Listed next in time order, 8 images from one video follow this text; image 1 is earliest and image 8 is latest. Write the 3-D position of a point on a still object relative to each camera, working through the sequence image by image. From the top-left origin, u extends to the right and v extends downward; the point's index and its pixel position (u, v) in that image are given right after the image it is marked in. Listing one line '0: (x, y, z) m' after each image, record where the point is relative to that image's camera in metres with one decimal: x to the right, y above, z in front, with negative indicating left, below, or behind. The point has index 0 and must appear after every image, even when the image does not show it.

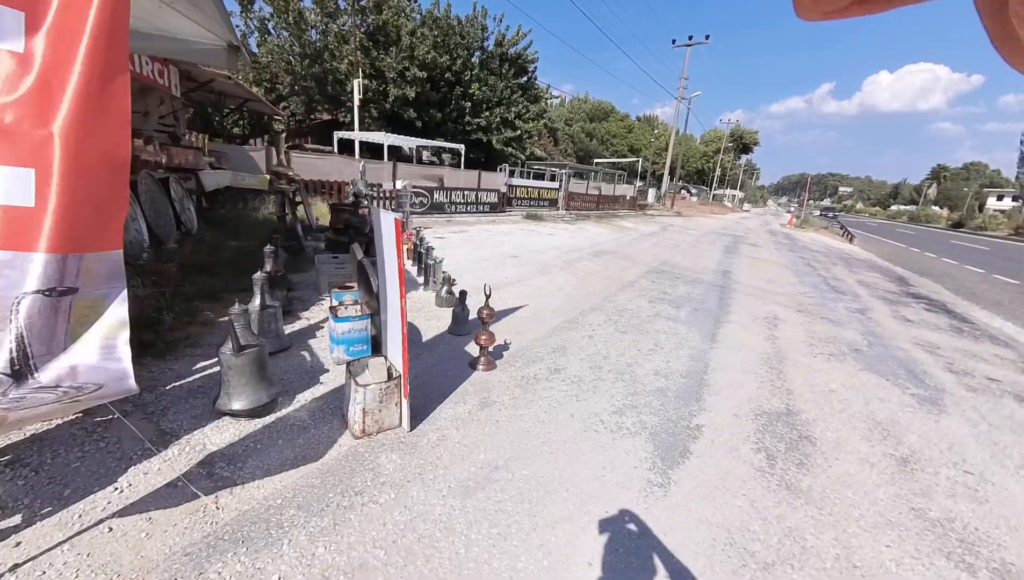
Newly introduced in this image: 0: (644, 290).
0: (+1.9, 0.0, +5.7) m
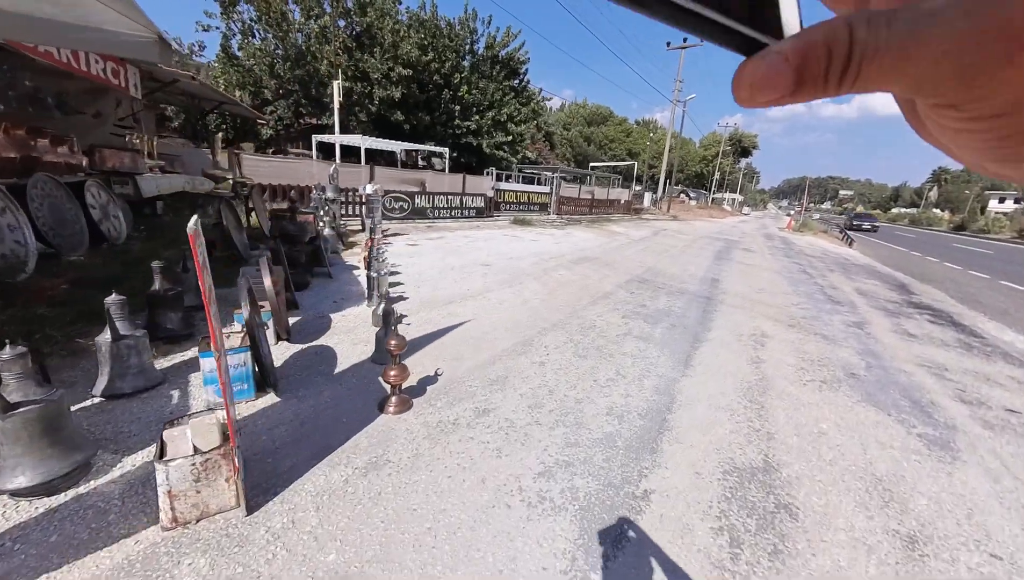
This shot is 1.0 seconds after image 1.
0: (+1.4, -0.2, +5.2) m
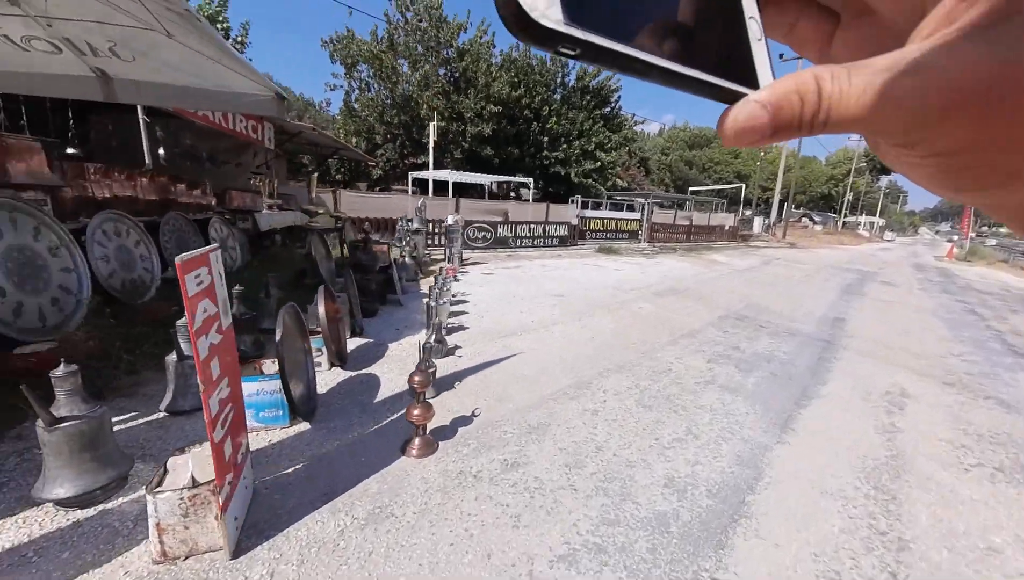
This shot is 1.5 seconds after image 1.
0: (+2.2, -0.6, +4.5) m
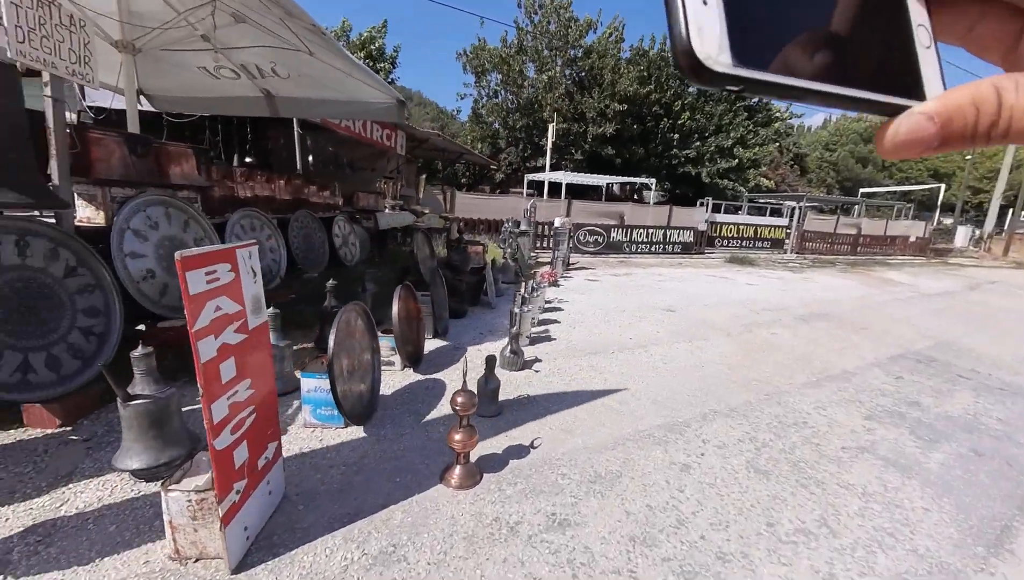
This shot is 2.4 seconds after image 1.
0: (+3.0, -0.8, +3.4) m
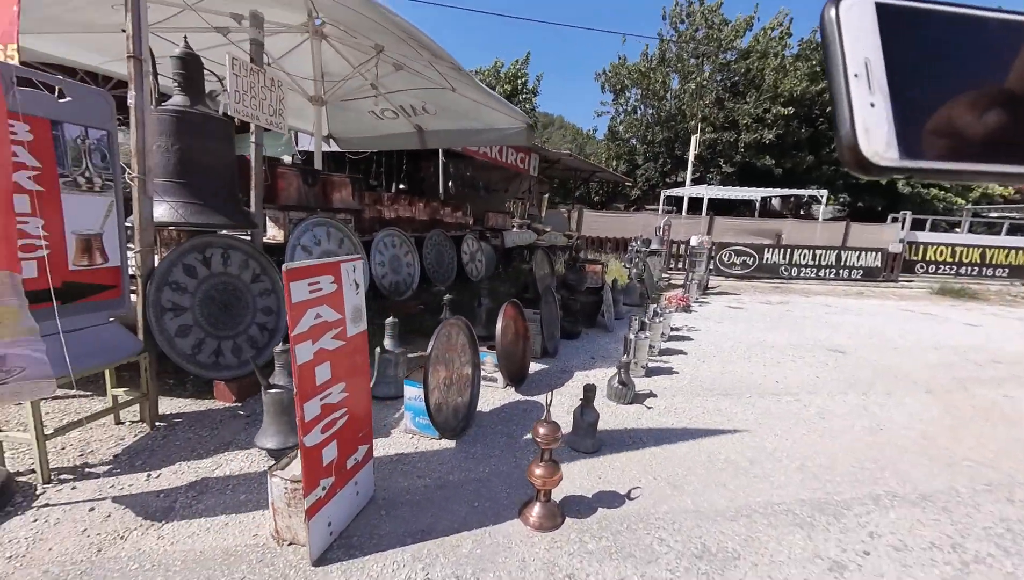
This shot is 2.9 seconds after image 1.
0: (+3.6, -1.2, +2.1) m
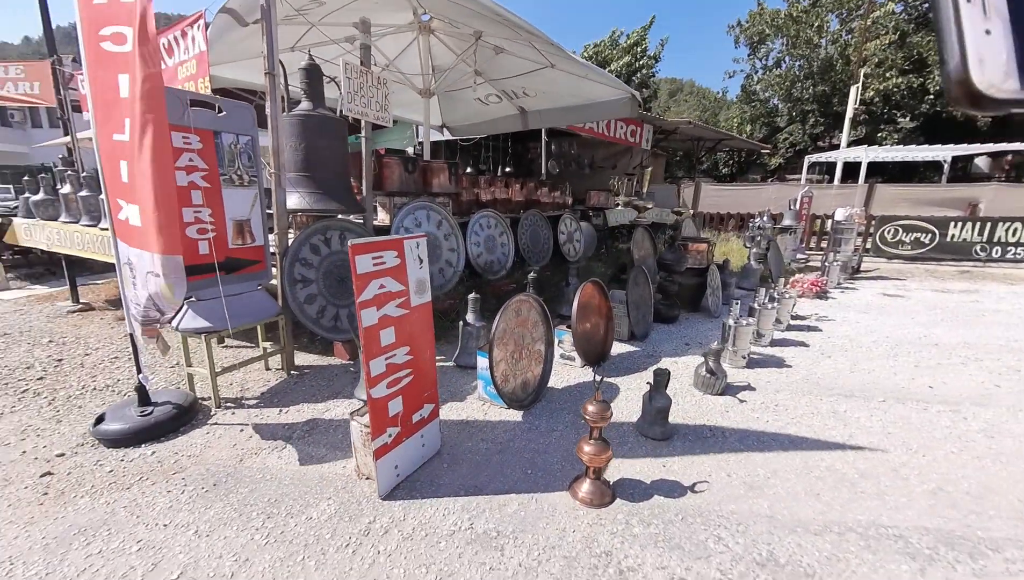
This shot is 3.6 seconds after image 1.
0: (+3.8, -1.1, +1.1) m
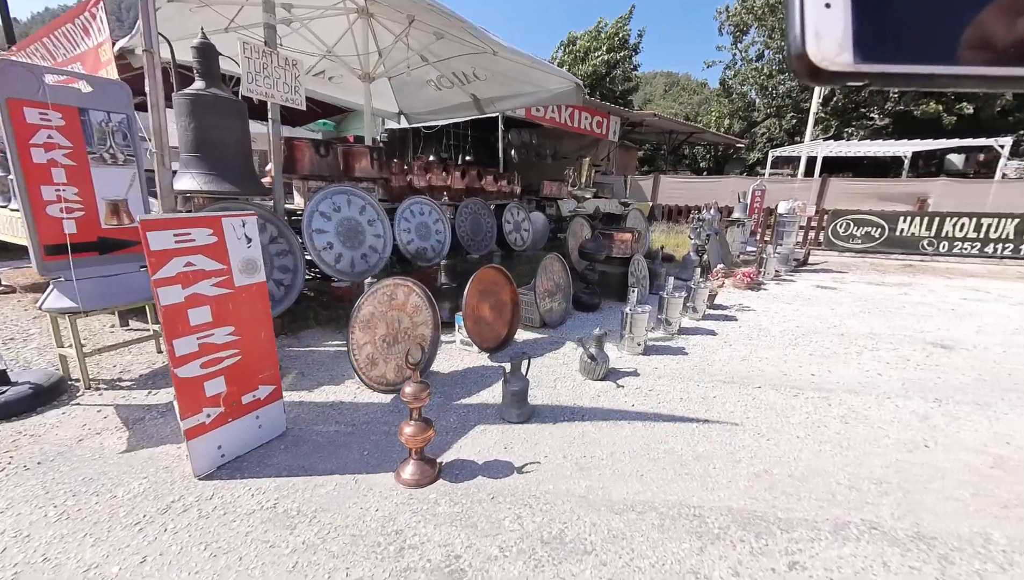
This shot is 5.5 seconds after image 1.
0: (+3.0, -1.1, +1.2) m
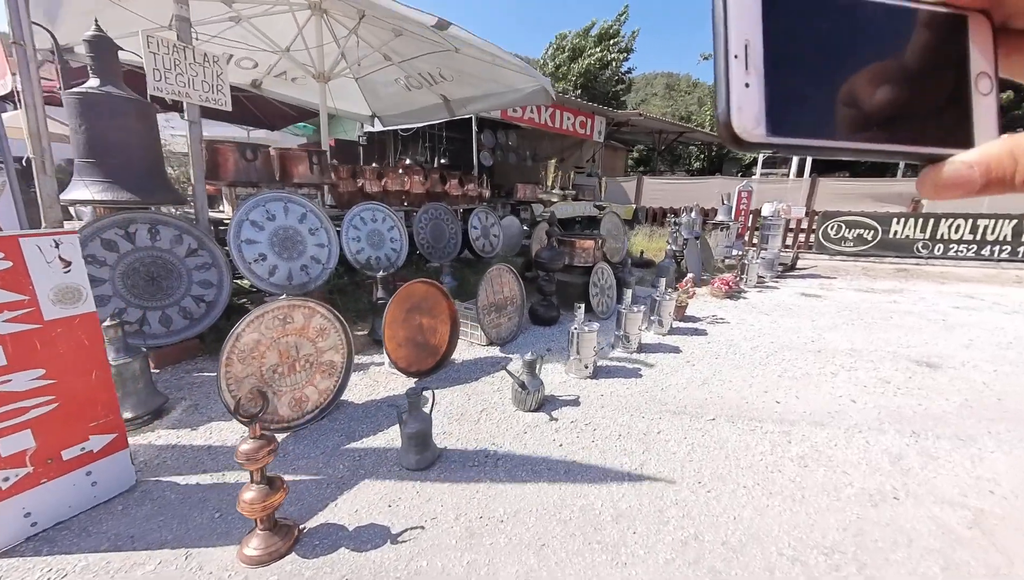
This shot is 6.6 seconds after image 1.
0: (+2.6, -1.2, +0.9) m
